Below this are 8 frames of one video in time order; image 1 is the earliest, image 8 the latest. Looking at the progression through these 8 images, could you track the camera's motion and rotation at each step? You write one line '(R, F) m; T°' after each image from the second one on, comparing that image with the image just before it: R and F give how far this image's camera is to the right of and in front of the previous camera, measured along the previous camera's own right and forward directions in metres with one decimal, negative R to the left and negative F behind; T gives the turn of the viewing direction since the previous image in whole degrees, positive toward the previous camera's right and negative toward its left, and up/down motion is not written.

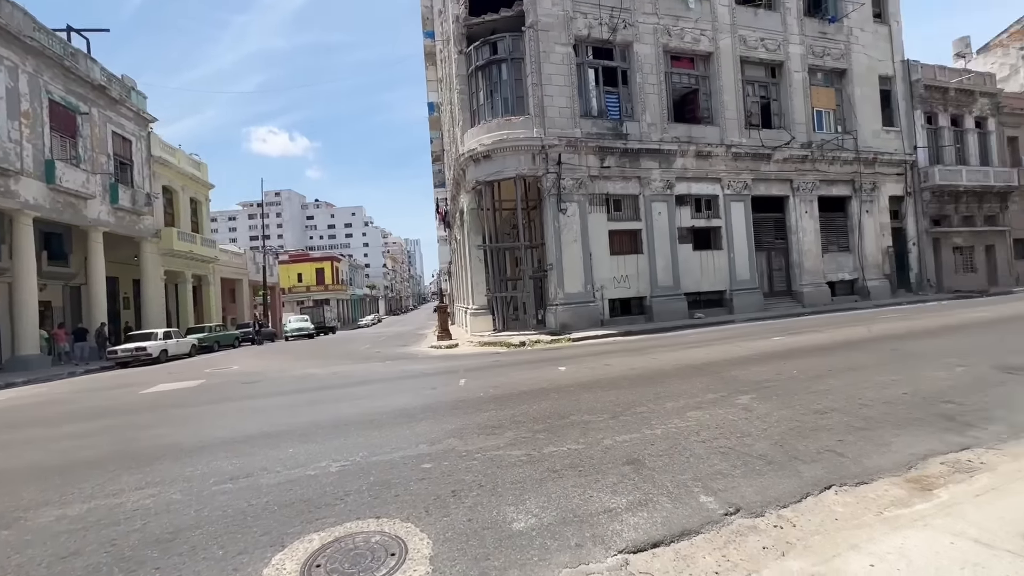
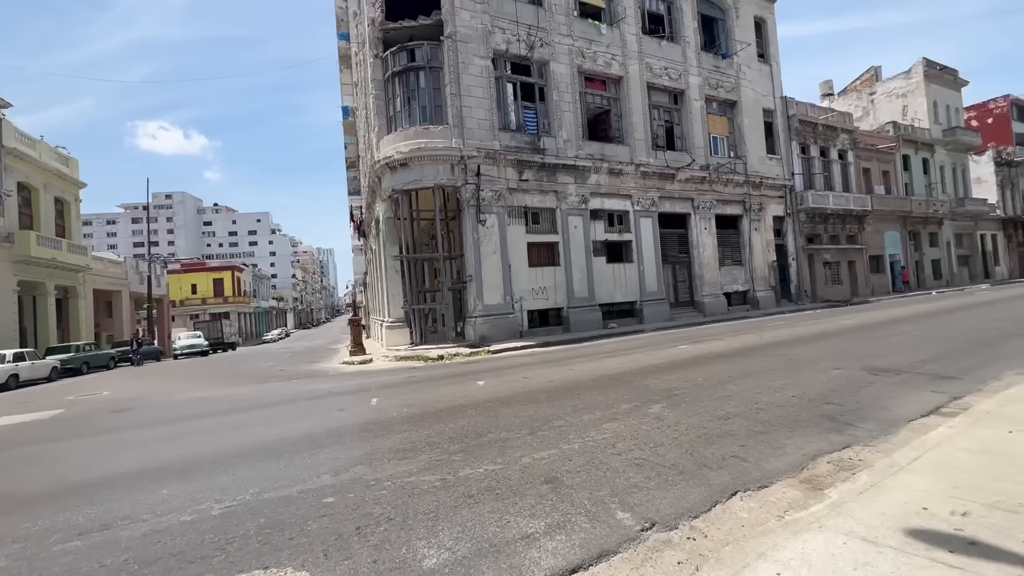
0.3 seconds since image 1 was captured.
(+0.1, +0.2) m; +10°
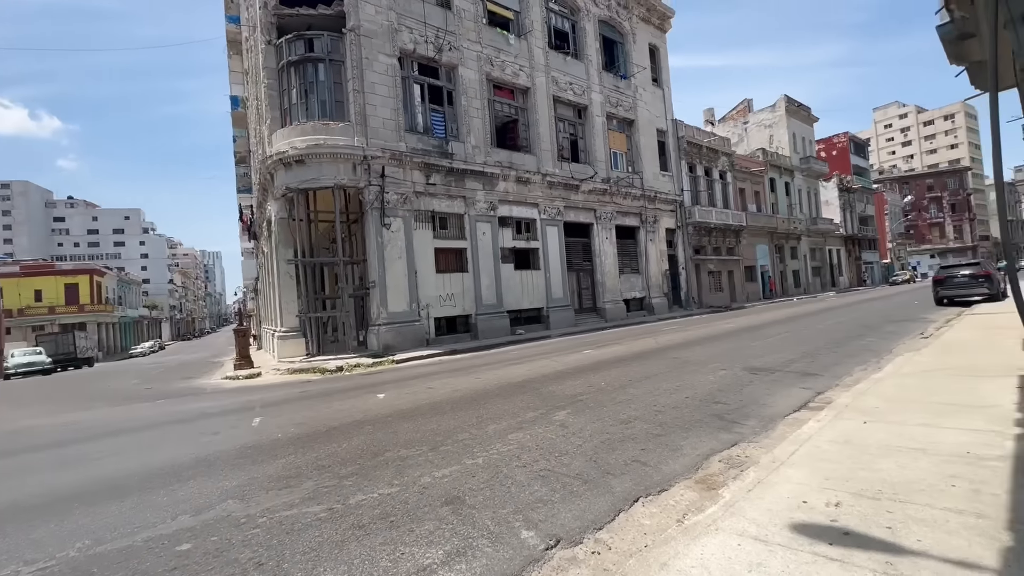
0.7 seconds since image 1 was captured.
(+0.1, +0.3) m; +11°
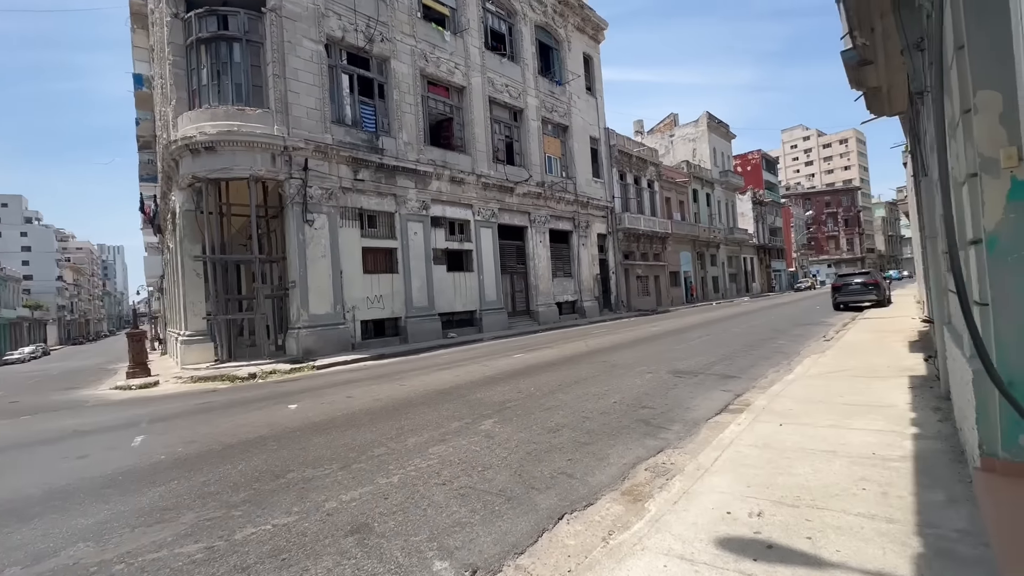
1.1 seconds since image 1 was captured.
(+0.1, +0.3) m; +8°
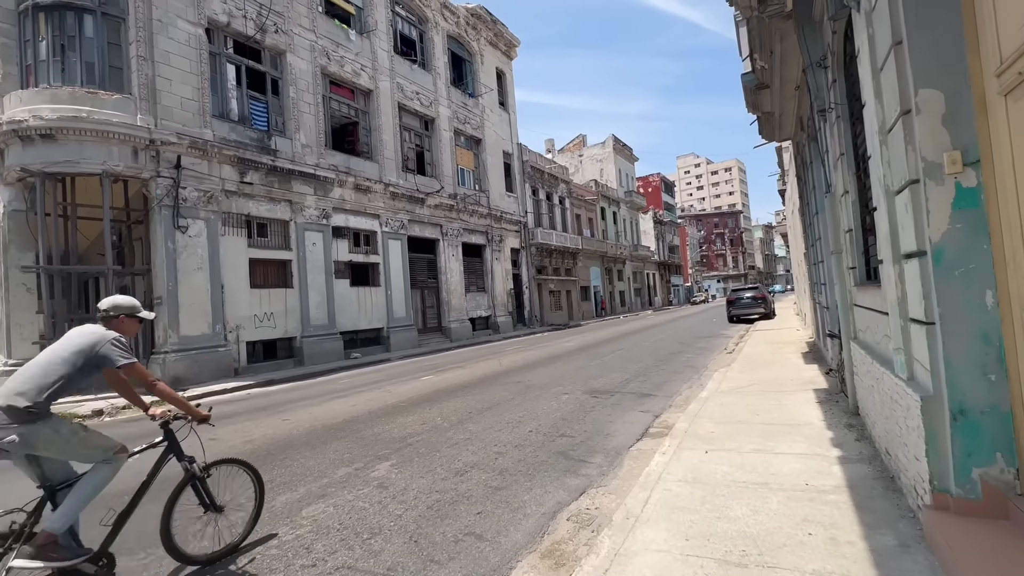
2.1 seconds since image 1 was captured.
(+0.1, +0.8) m; +10°
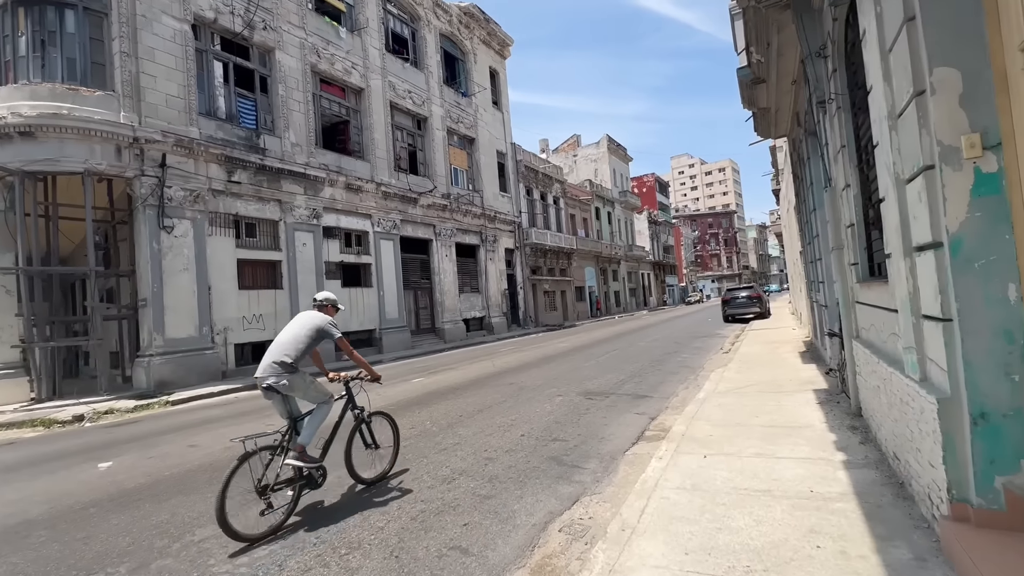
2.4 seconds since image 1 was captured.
(+0.1, +0.2) m; +1°
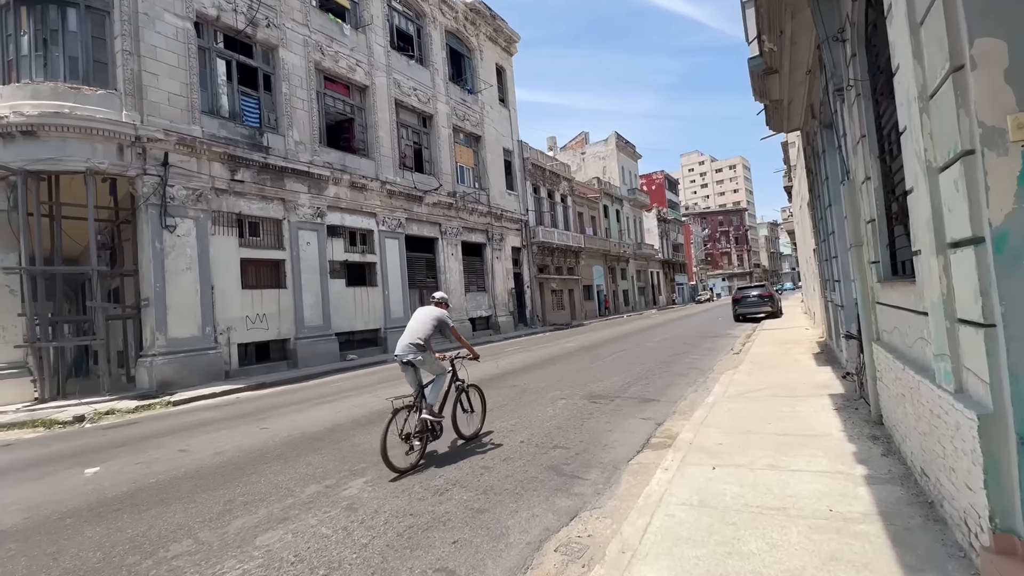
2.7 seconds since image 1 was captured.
(+0.1, +0.3) m; -1°
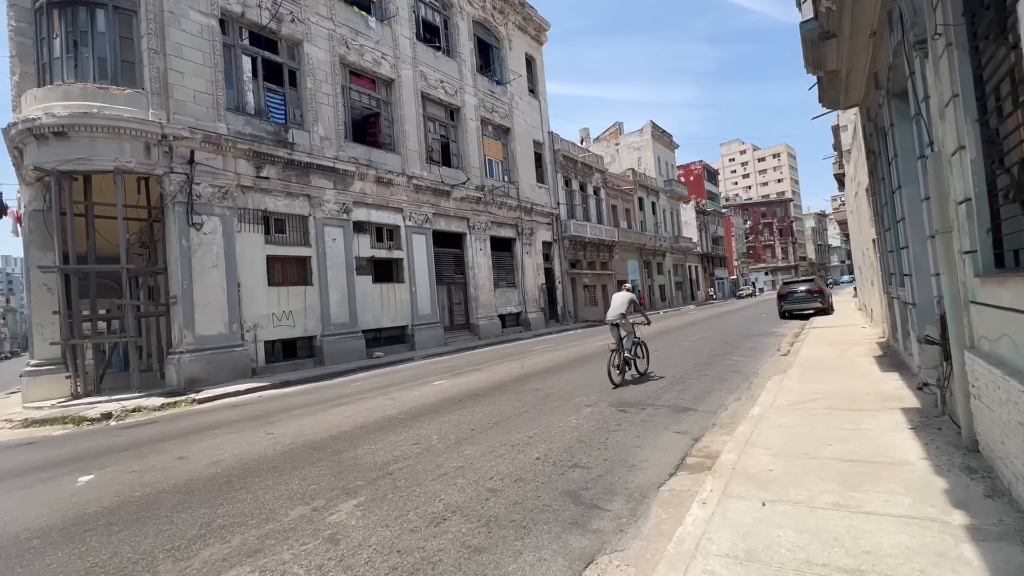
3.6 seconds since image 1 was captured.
(+0.2, +0.6) m; -4°
